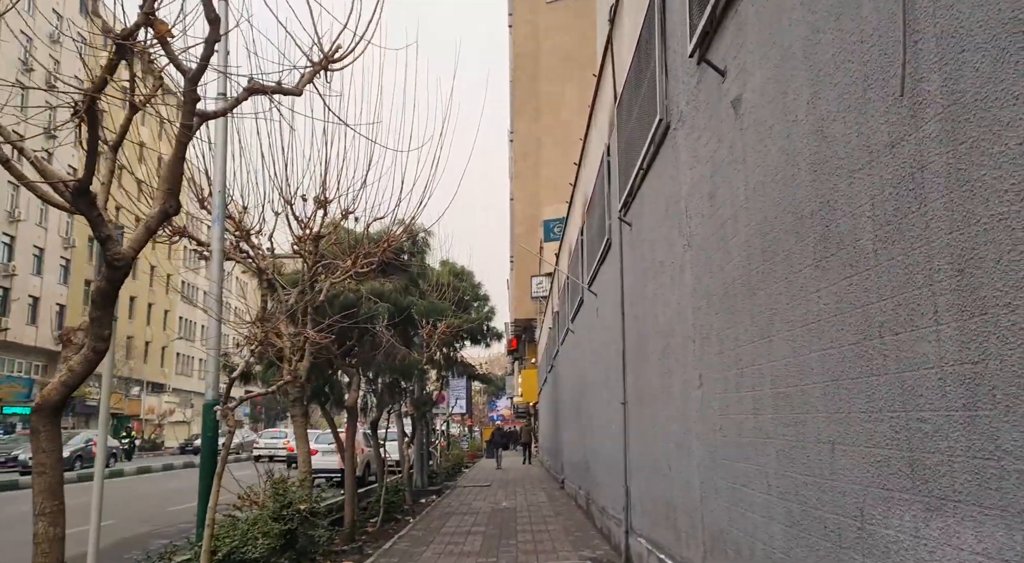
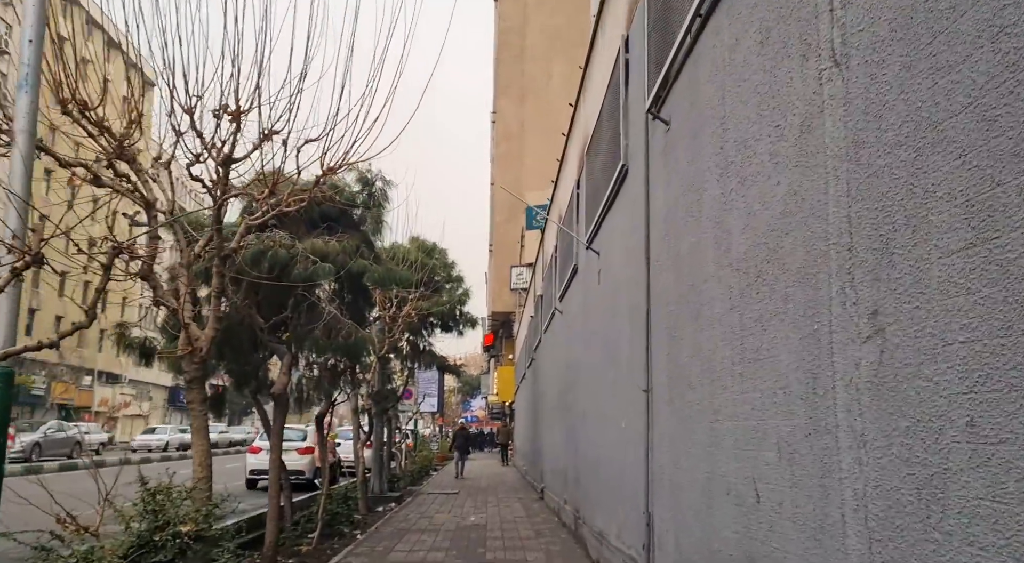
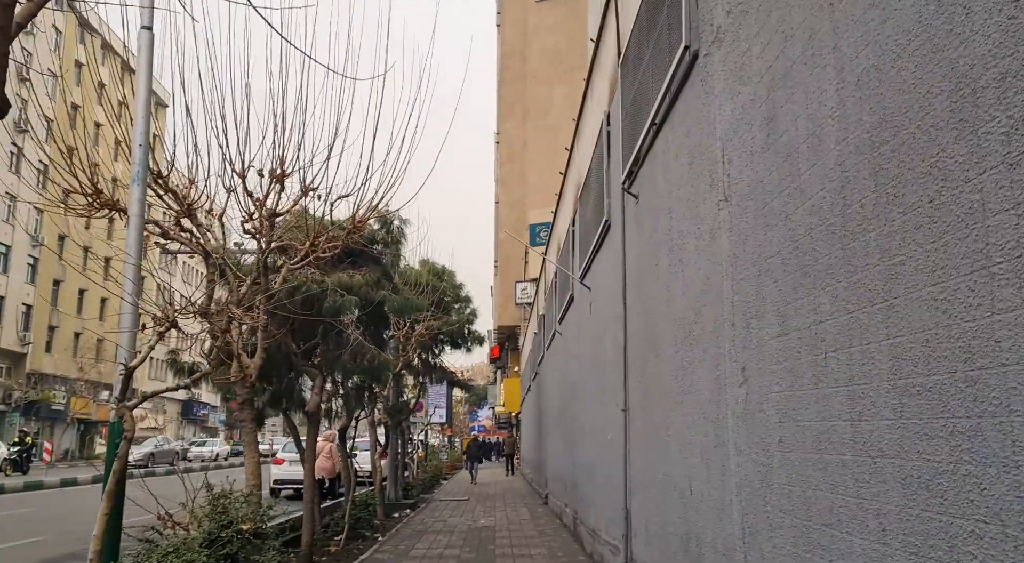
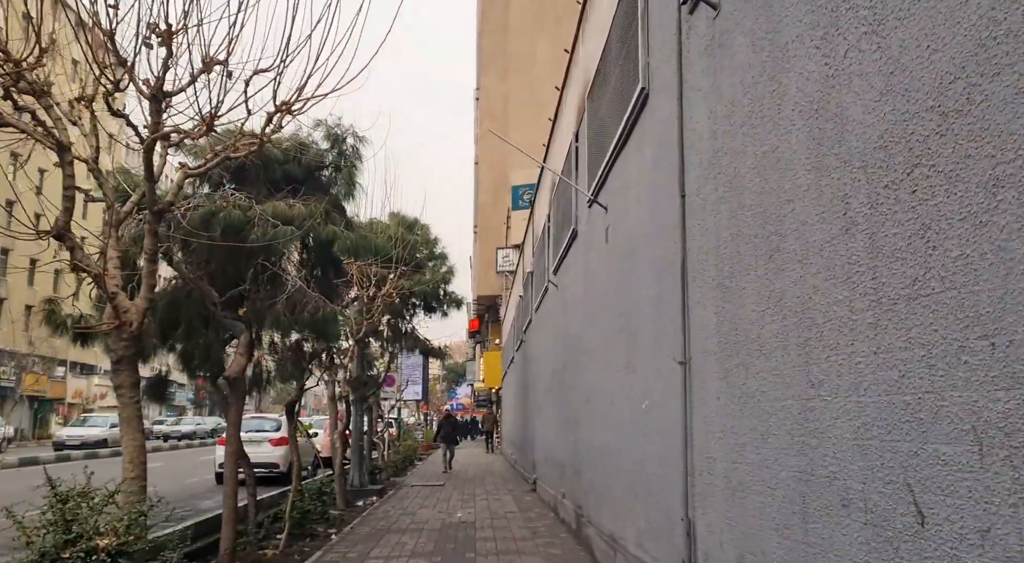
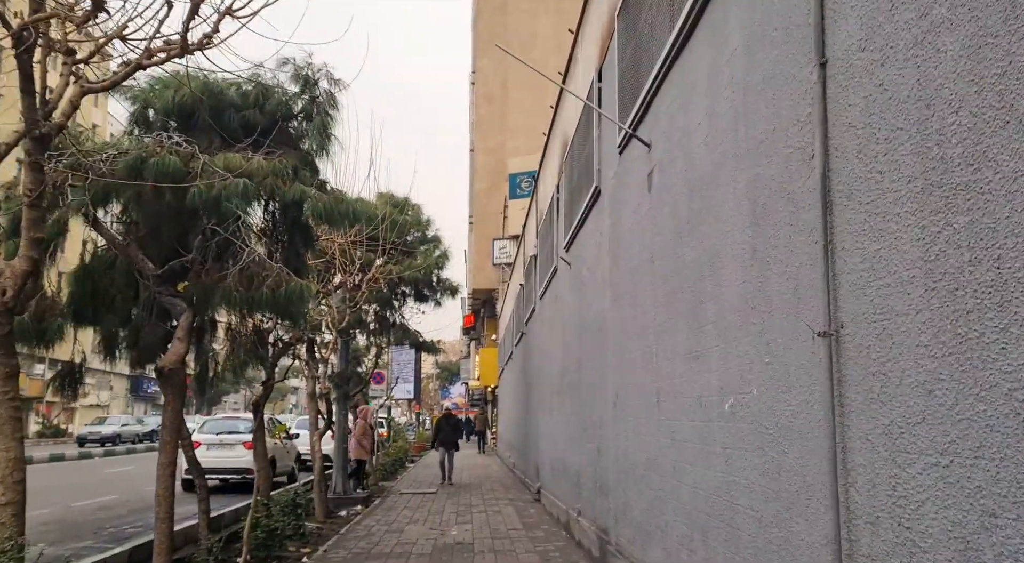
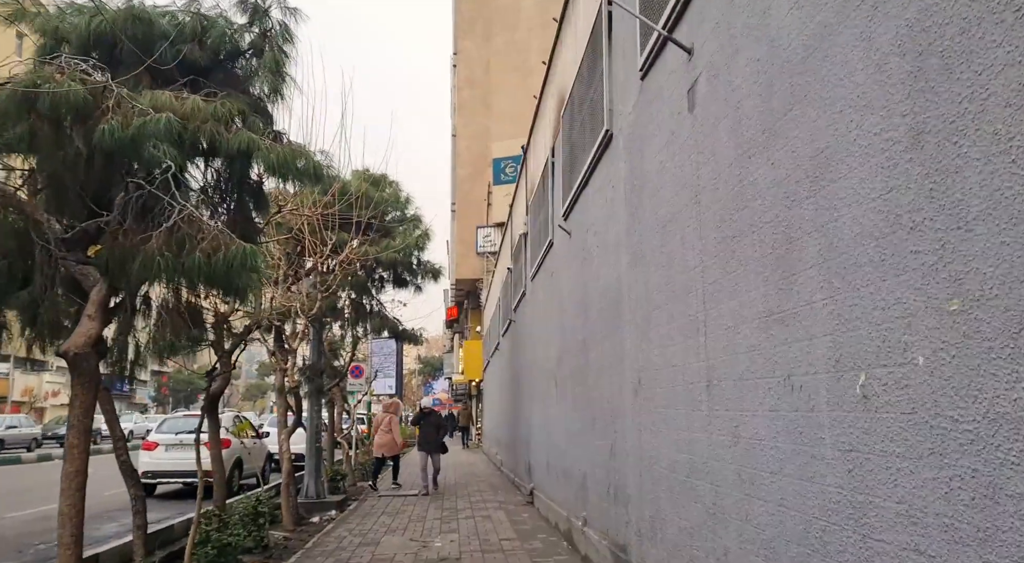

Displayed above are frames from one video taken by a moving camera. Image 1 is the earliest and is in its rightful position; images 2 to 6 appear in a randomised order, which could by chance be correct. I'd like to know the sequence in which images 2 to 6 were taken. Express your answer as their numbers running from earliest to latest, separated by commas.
3, 2, 4, 5, 6
